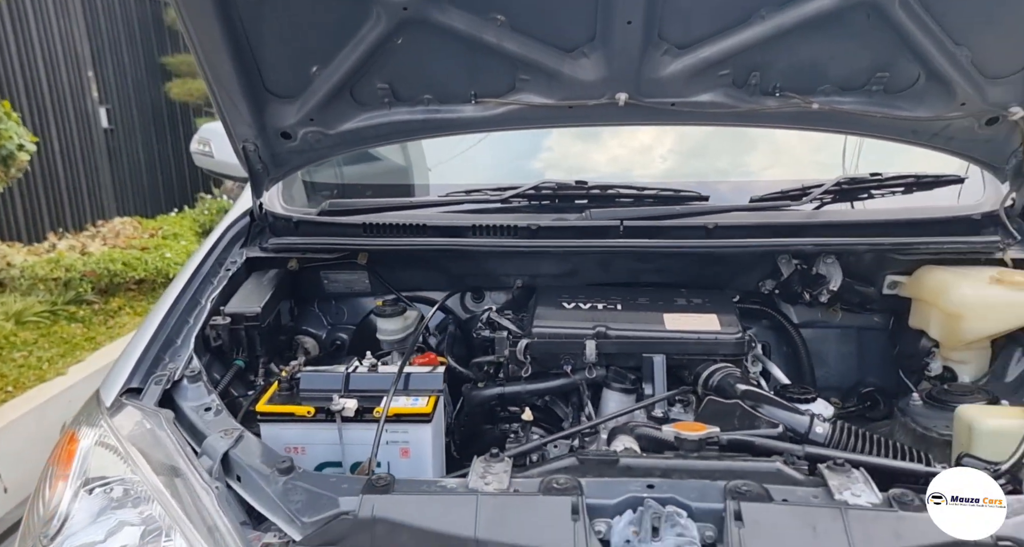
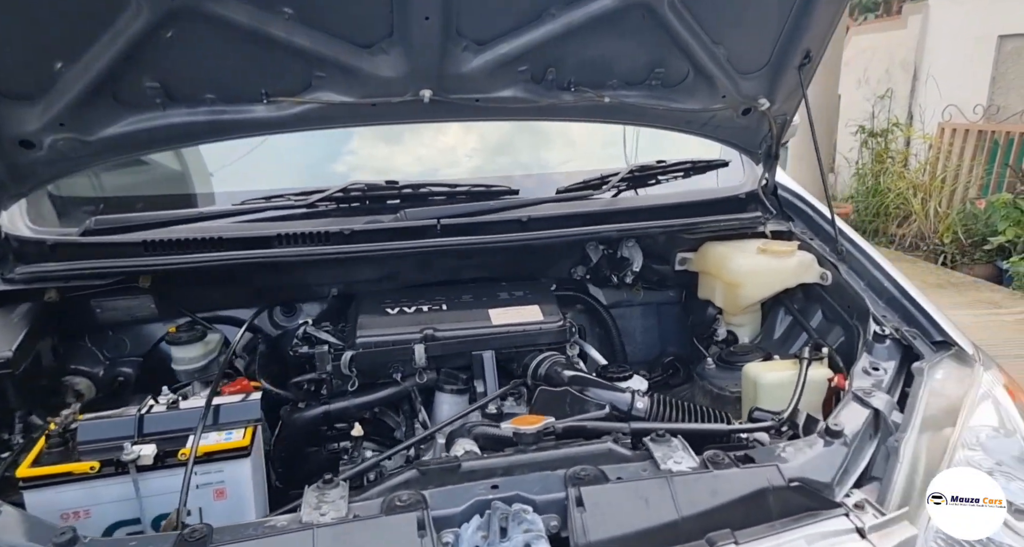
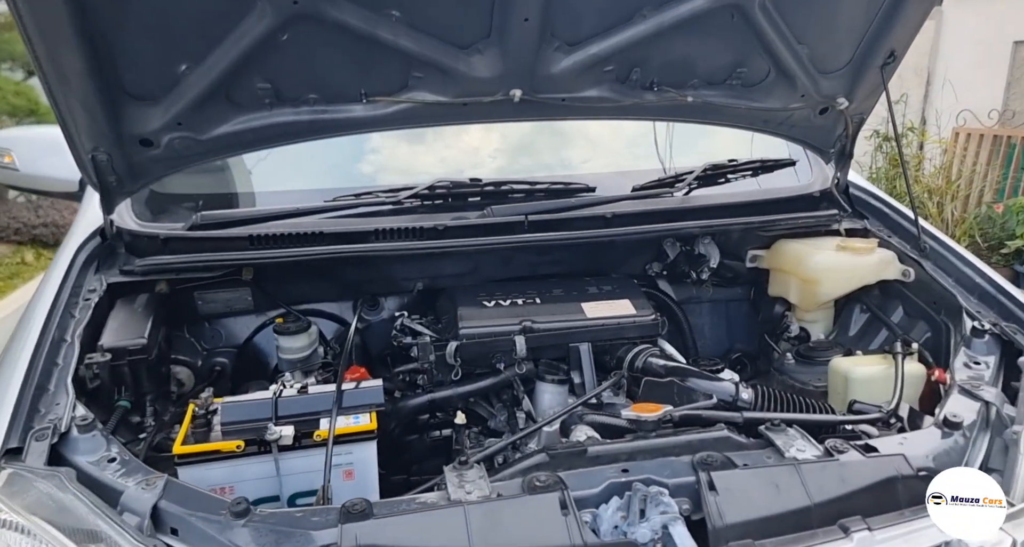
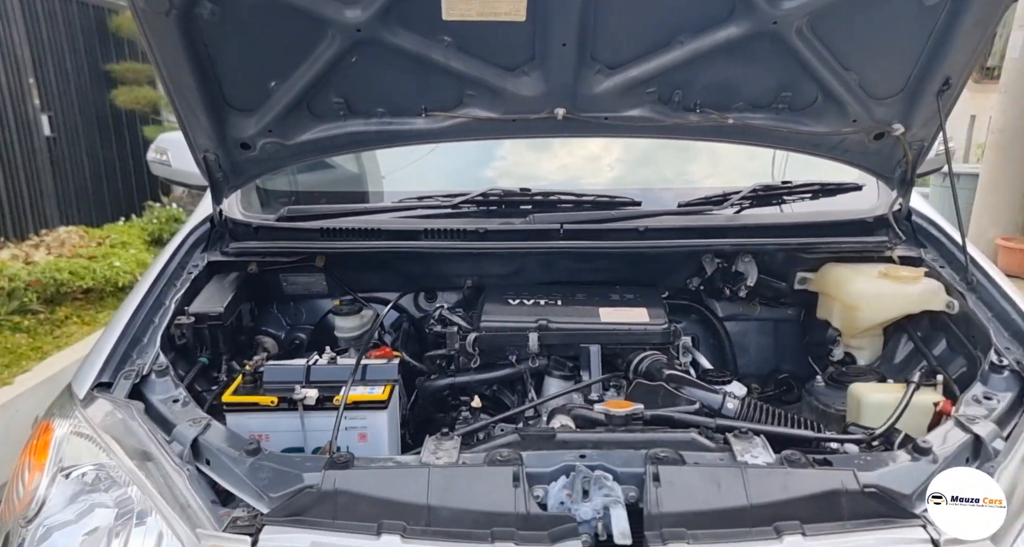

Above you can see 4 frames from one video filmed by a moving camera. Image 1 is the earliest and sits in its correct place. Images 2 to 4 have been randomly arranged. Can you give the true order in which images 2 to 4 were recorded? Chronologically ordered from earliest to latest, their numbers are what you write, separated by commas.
4, 3, 2
